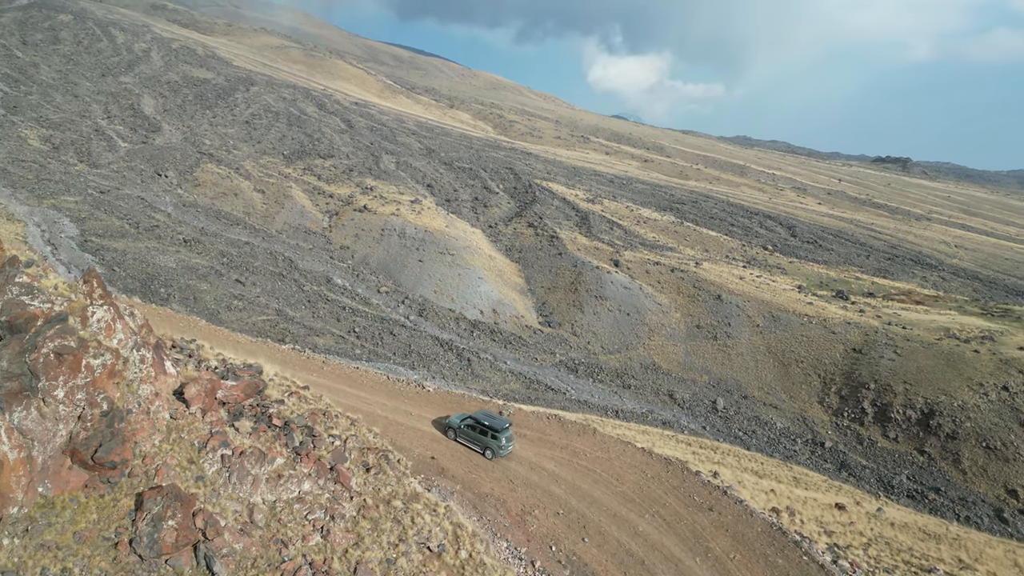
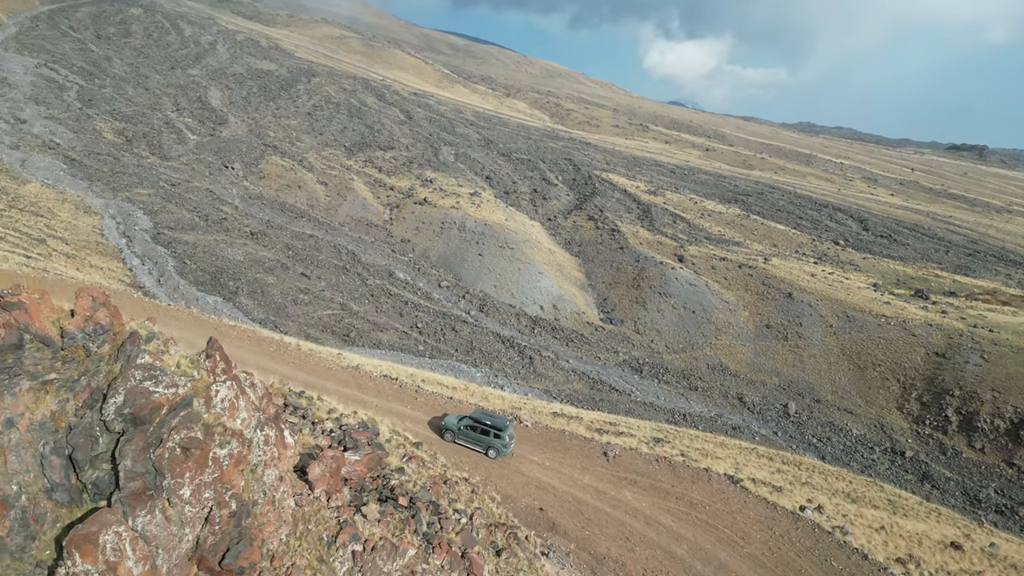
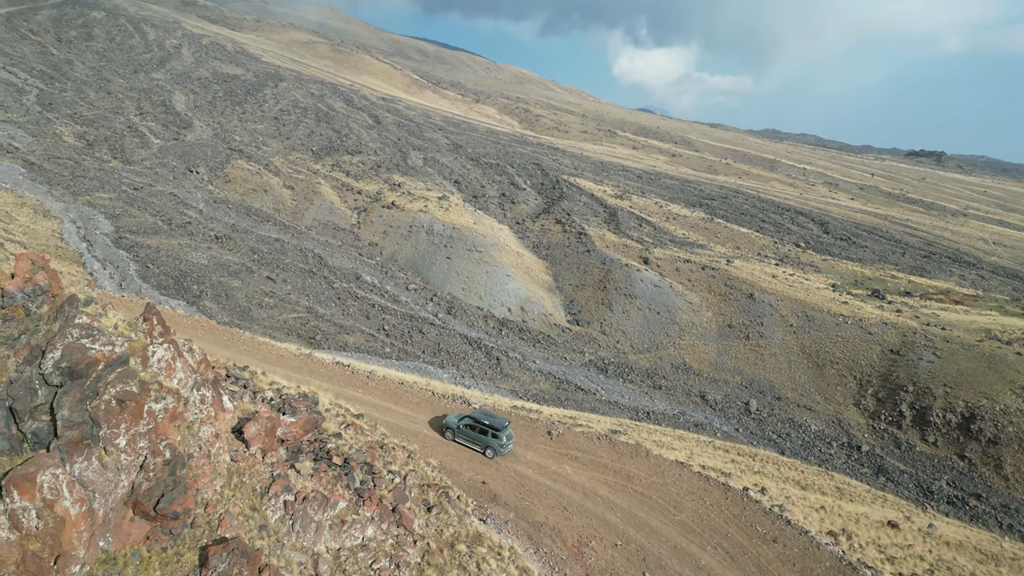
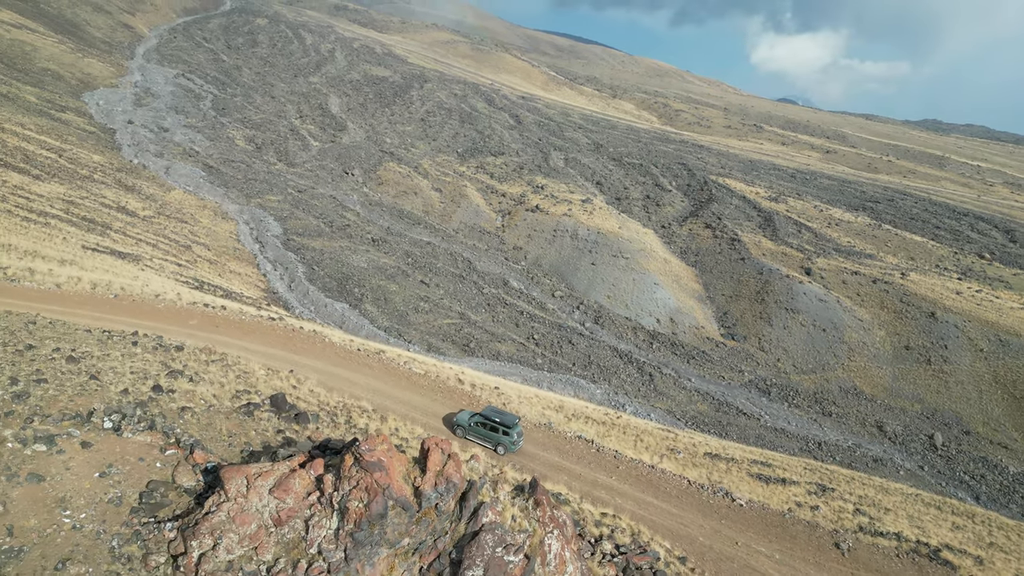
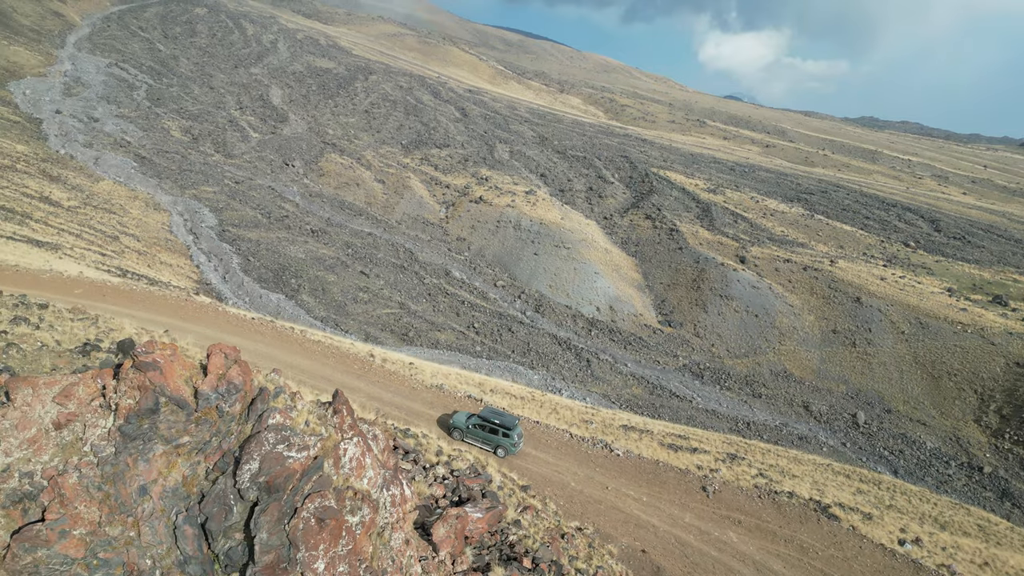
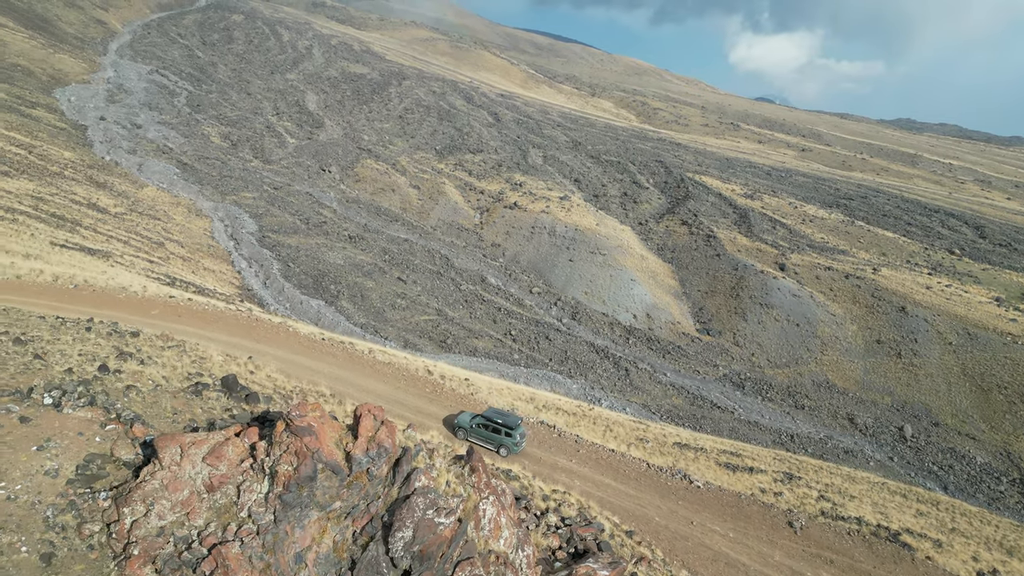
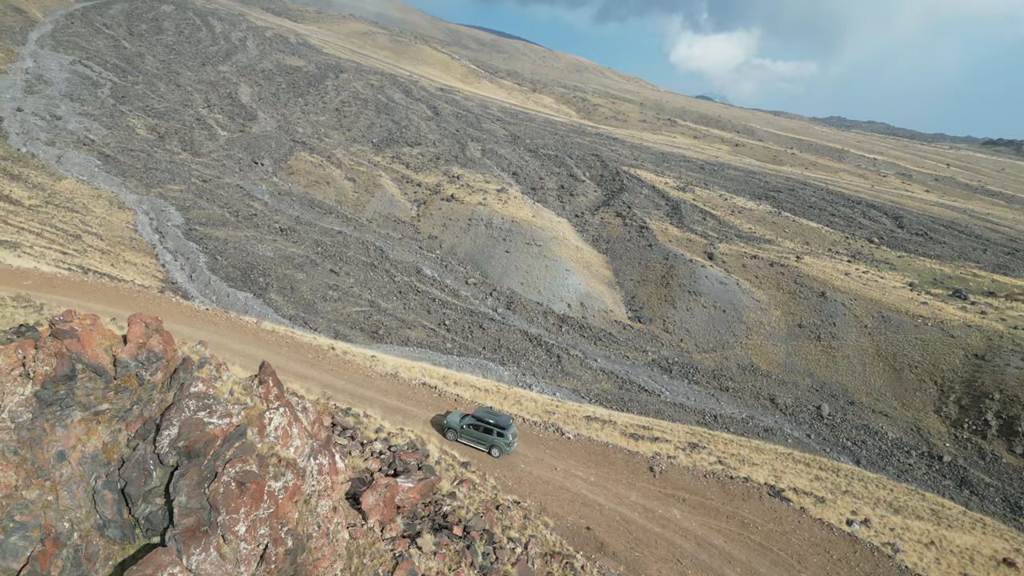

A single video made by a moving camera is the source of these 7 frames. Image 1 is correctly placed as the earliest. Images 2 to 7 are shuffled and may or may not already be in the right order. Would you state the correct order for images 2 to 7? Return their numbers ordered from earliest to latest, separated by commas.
3, 2, 7, 5, 6, 4
